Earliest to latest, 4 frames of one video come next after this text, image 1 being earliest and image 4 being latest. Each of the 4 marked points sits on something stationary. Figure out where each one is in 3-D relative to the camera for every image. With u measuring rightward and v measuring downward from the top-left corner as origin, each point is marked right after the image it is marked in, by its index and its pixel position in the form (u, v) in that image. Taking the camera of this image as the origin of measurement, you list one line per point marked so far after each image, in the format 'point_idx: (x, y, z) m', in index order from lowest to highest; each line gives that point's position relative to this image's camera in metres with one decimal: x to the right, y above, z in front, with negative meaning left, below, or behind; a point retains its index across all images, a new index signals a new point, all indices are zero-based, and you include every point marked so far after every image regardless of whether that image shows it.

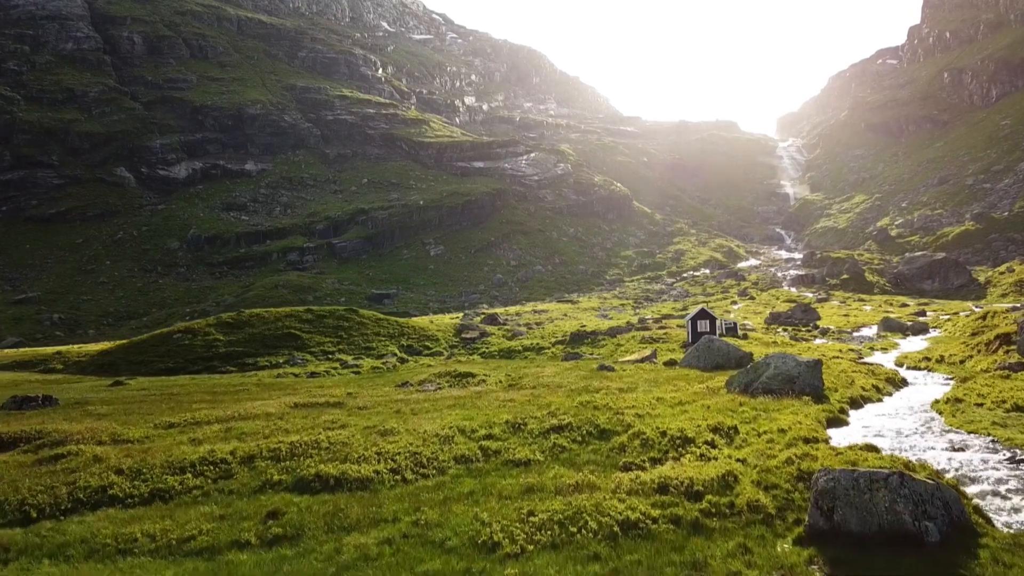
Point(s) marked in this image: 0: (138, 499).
0: (-11.4, -6.4, +15.7) m
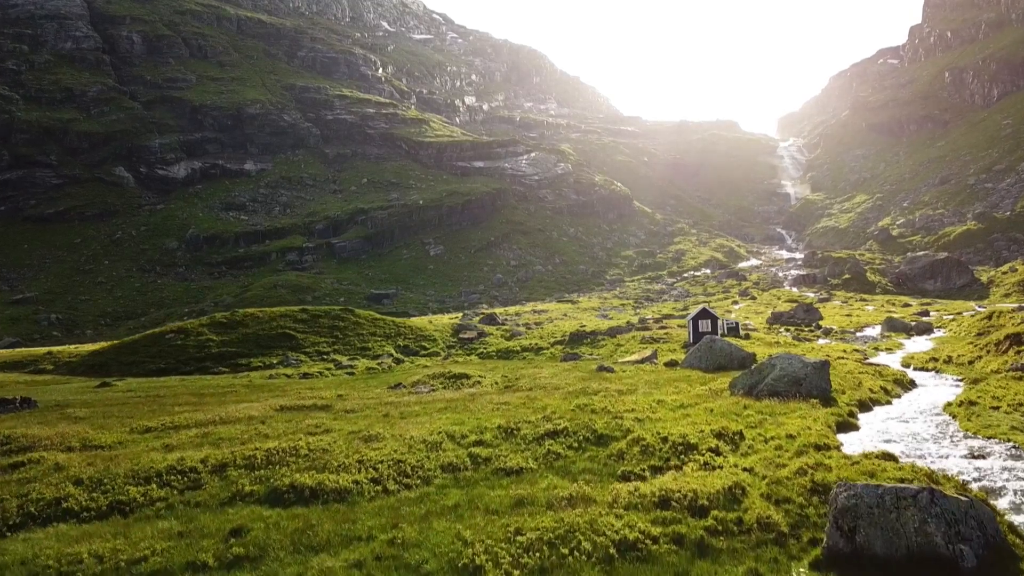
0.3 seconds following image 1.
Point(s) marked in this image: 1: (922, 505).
0: (-11.7, -6.3, +14.5) m
1: (+8.3, -4.4, +10.5) m
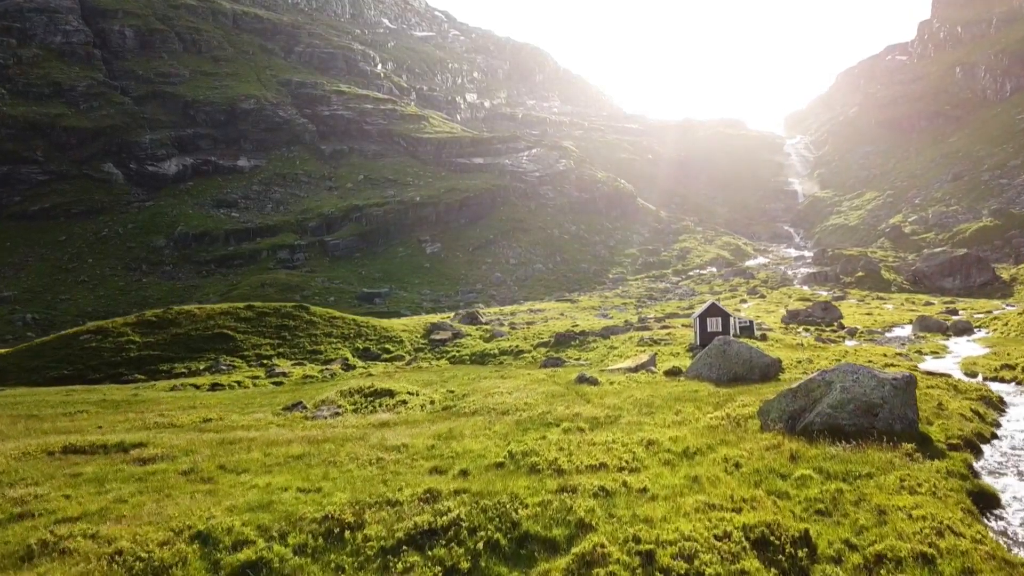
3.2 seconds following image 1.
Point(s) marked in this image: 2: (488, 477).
0: (-15.2, -5.3, +3.8) m
1: (+4.7, -3.4, -0.3) m
2: (-0.6, -5.2, +14.5) m
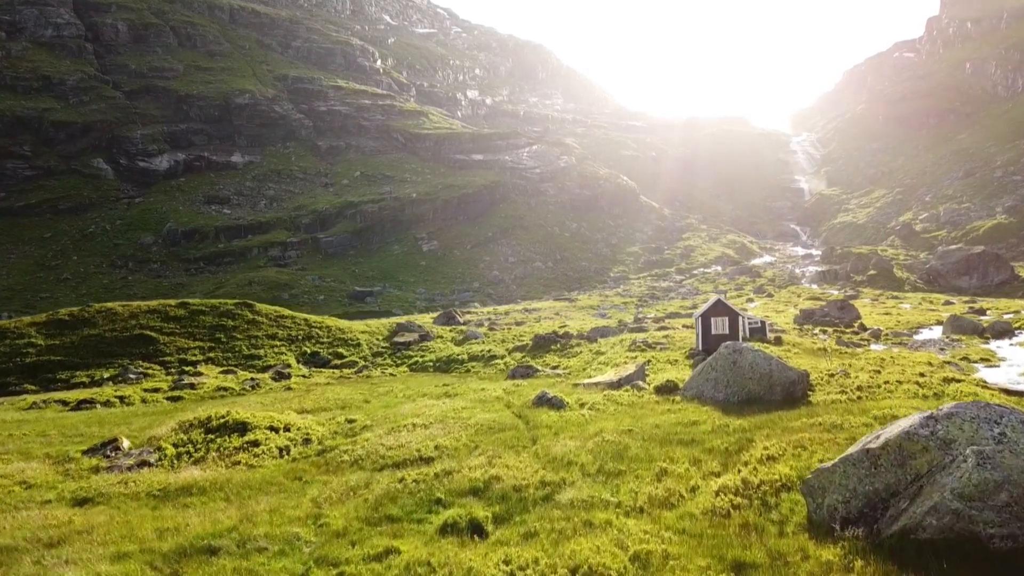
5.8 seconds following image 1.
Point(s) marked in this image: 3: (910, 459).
0: (-18.8, -4.8, -5.3) m
1: (+1.1, -2.9, -9.7) m
2: (-4.1, -4.7, +5.2) m
3: (+8.1, -3.4, +10.6) m
